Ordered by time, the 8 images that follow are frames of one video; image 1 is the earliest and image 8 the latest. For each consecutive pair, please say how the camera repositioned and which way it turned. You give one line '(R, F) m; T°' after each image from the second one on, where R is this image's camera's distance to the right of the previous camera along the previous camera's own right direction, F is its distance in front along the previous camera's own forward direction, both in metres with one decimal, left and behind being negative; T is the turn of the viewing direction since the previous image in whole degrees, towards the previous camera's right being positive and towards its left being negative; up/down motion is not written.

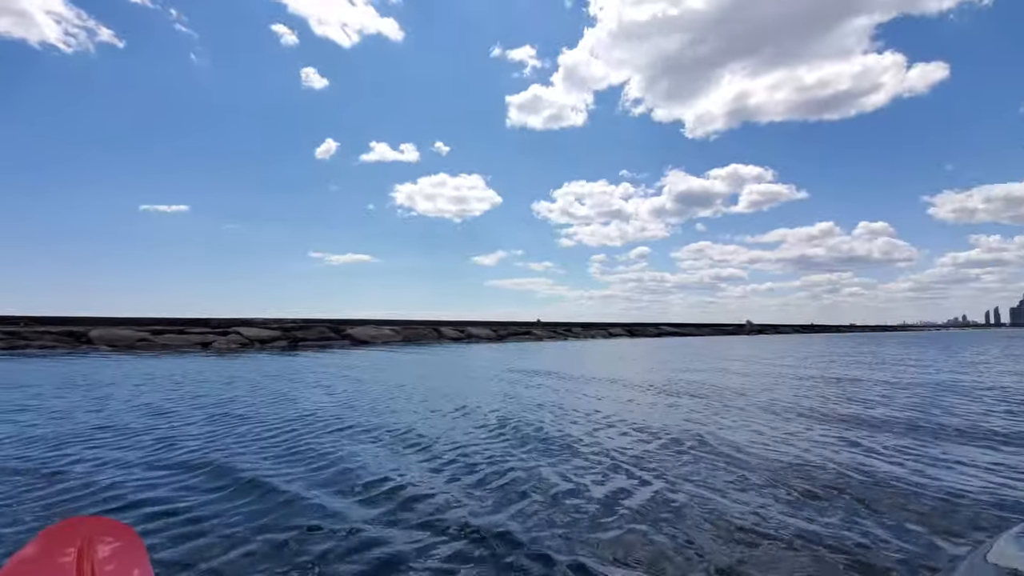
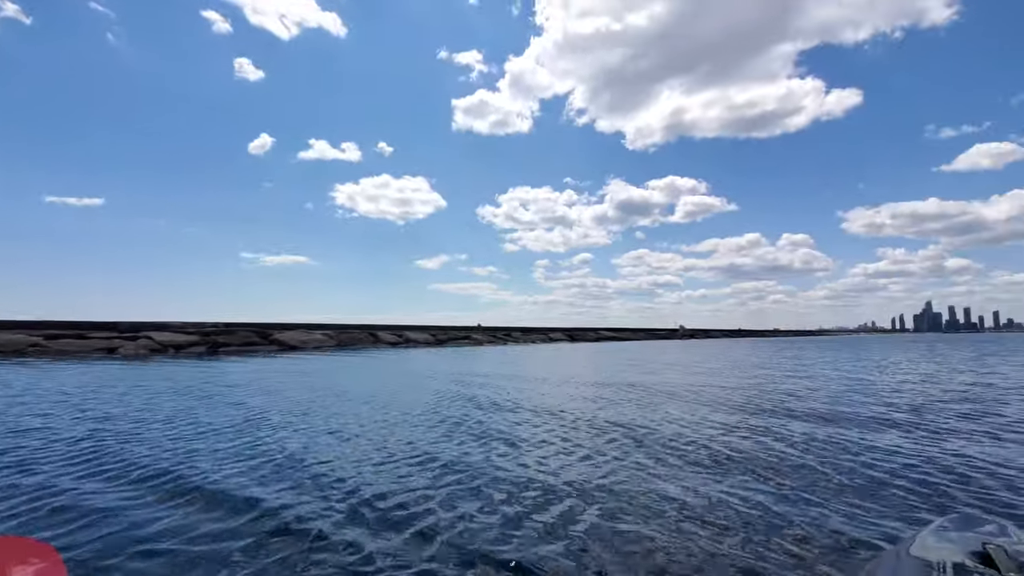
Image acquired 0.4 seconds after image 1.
(-0.6, +1.6) m; +6°
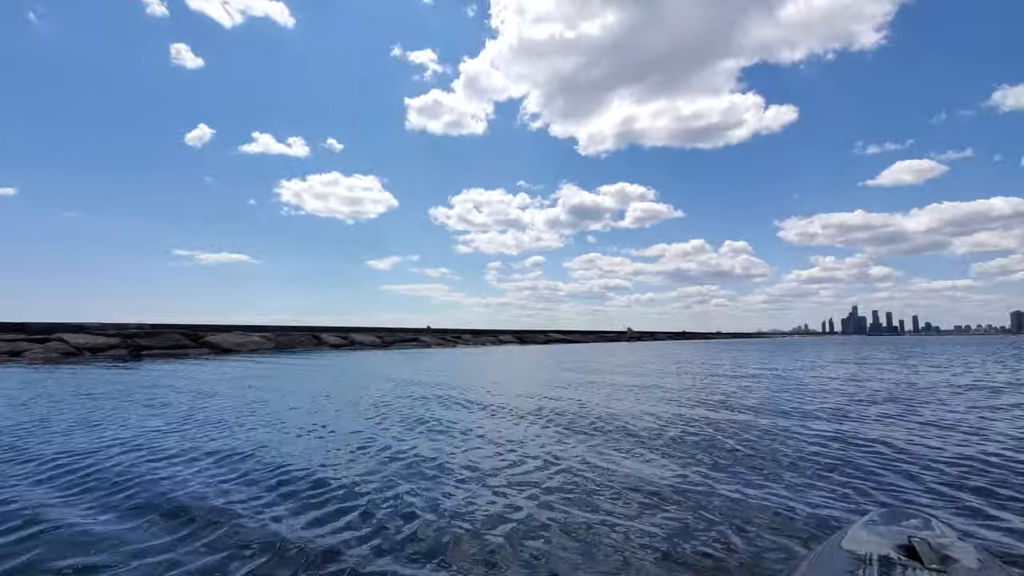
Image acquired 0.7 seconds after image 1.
(0.0, +0.6) m; +5°
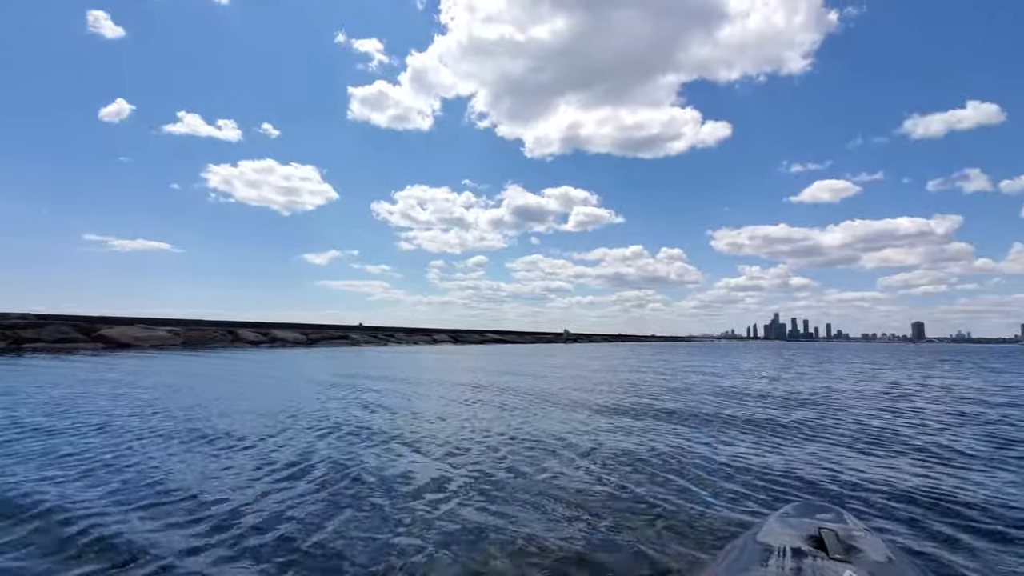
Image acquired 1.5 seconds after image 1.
(-0.1, +1.0) m; +7°
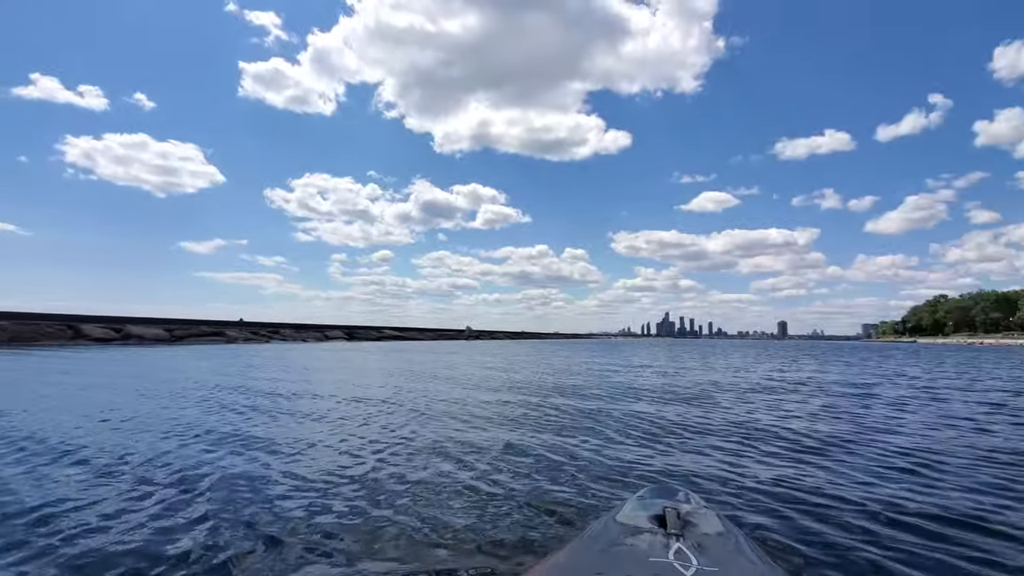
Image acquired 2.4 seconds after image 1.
(+0.6, +0.6) m; +11°
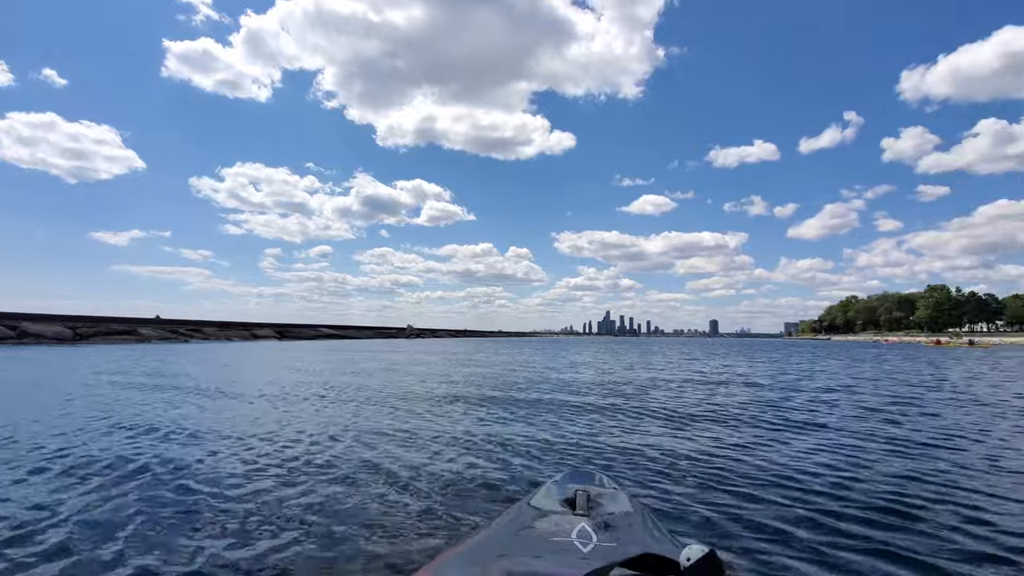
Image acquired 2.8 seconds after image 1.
(+0.2, +0.3) m; +6°
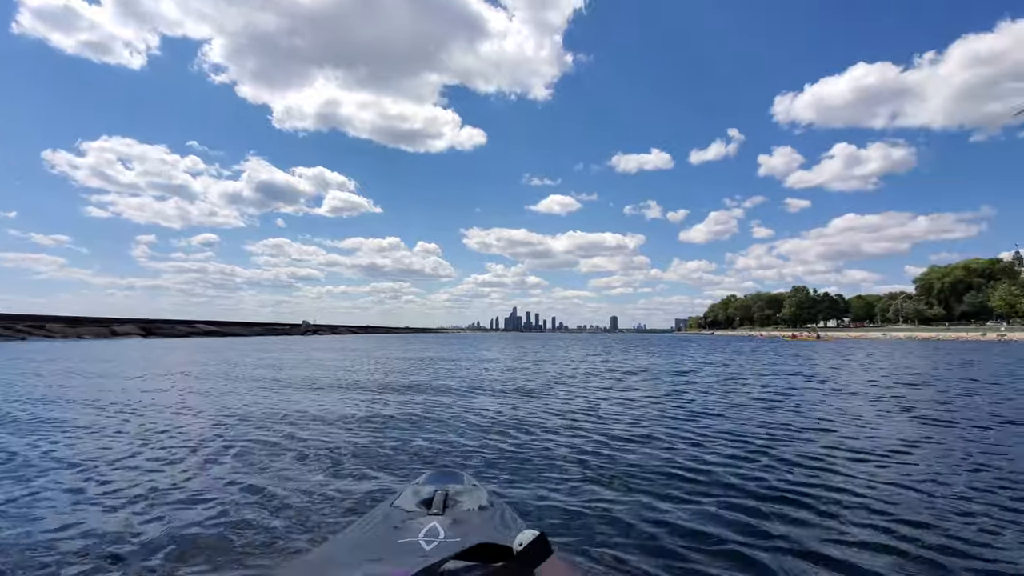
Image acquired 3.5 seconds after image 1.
(+0.3, +0.1) m; +11°
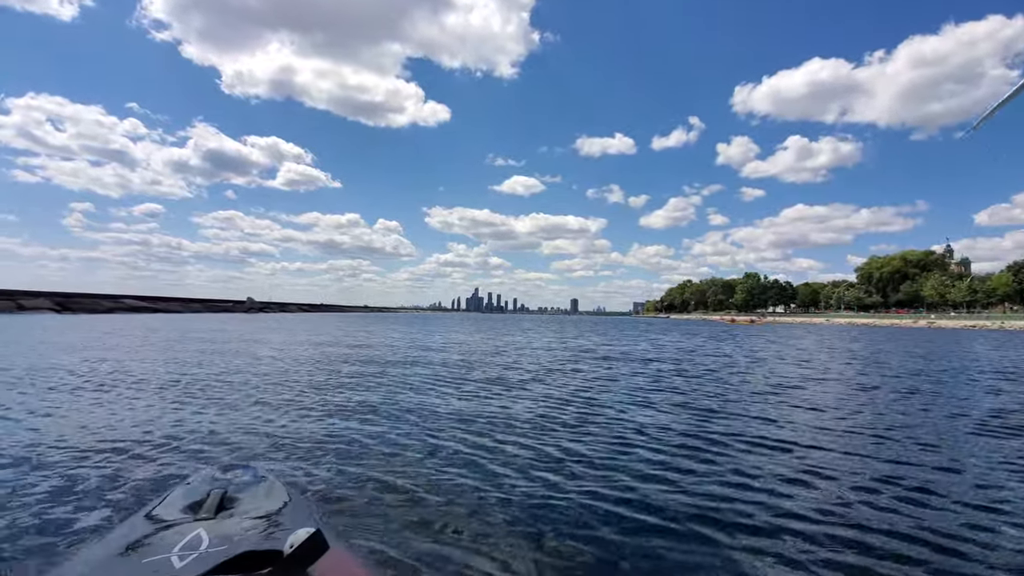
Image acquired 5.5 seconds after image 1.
(+0.4, +0.3) m; +4°
